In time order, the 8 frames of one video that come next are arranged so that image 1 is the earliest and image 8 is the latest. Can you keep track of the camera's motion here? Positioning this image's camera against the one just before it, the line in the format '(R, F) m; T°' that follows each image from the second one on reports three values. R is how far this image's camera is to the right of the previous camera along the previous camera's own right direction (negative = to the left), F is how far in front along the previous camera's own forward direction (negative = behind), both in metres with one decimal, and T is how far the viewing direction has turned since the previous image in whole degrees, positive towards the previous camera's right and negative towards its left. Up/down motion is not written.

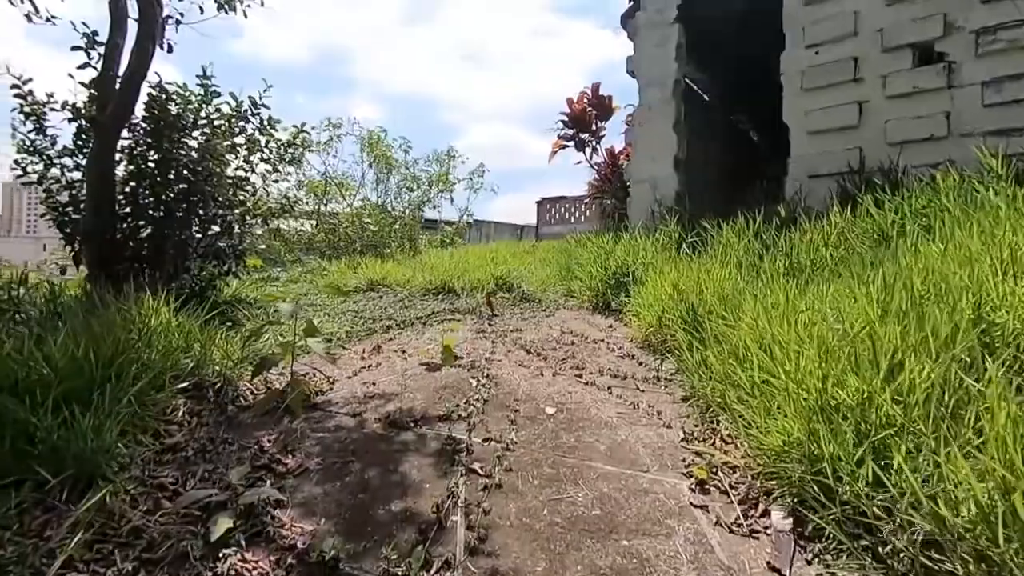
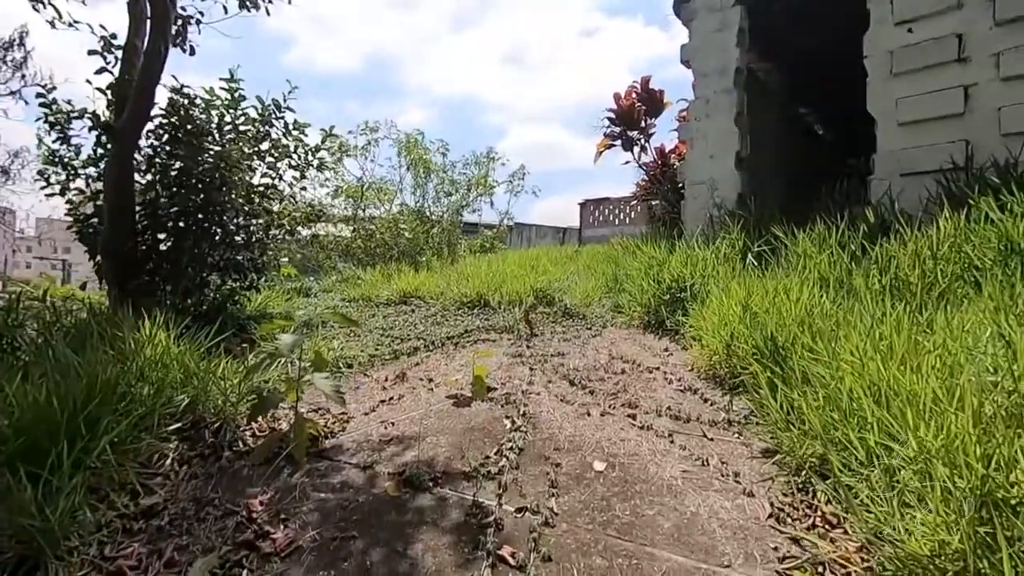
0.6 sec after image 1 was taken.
(0.0, +0.3) m; -4°
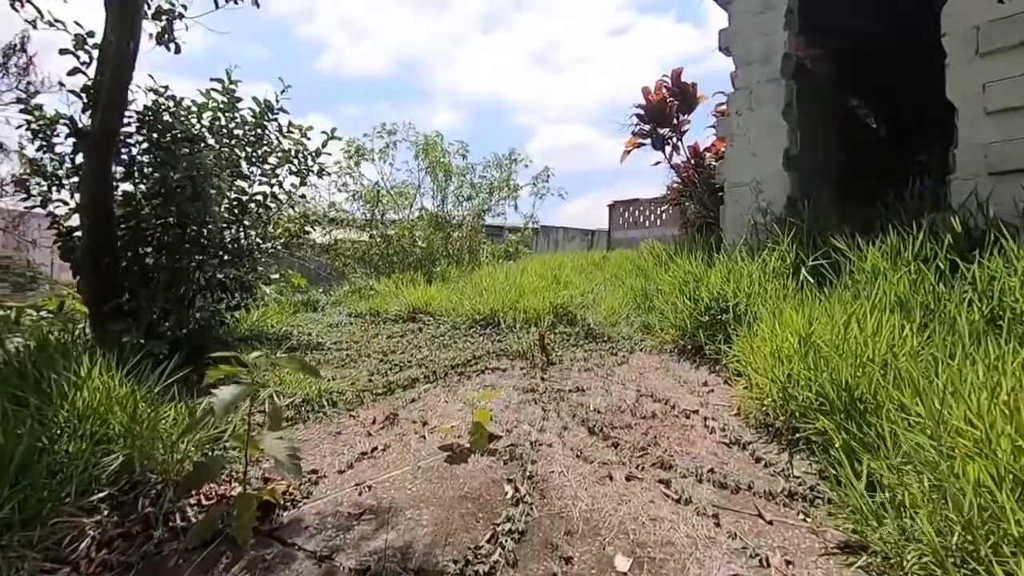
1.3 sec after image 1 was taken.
(+0.1, +0.4) m; -3°
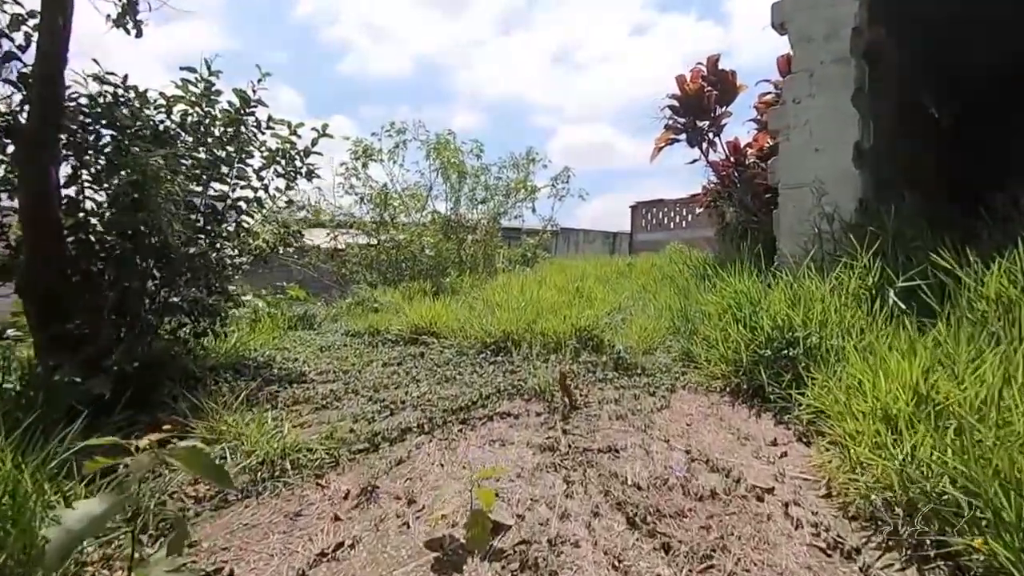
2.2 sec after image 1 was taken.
(0.0, +0.5) m; -2°
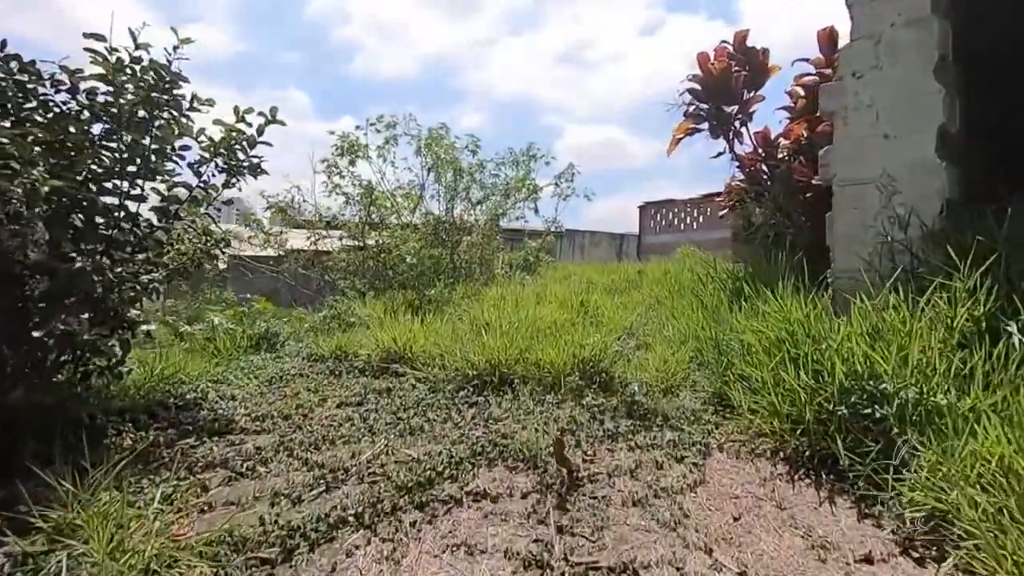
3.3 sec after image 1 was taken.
(+0.1, +0.6) m; -1°
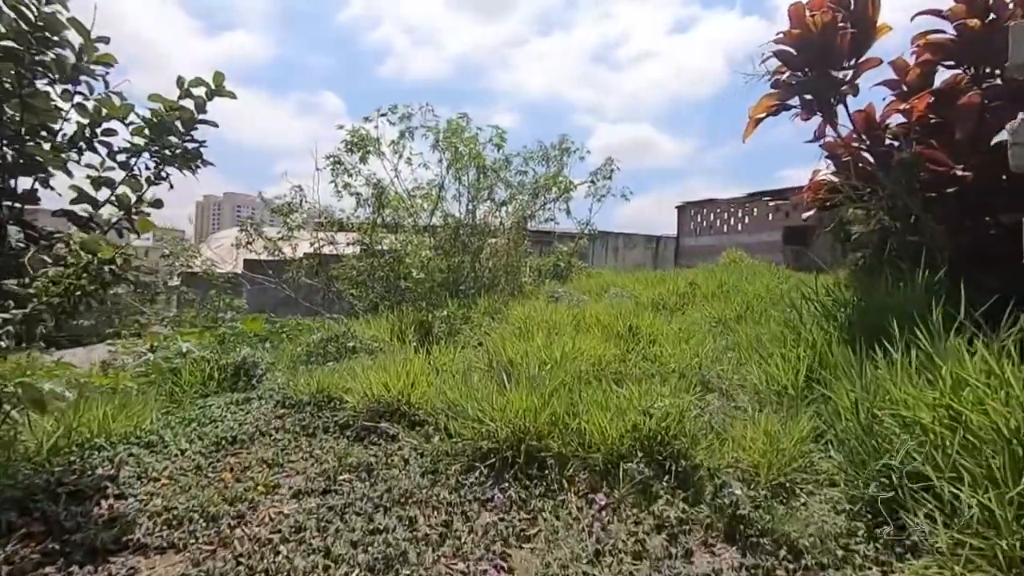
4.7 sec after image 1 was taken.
(0.0, +0.7) m; -3°
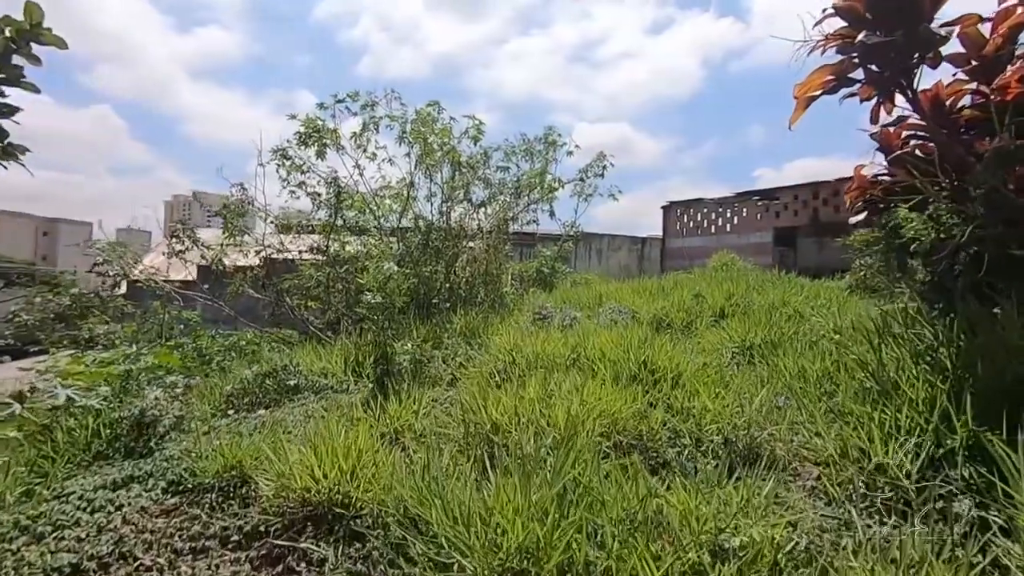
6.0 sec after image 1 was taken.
(0.0, +0.6) m; +2°
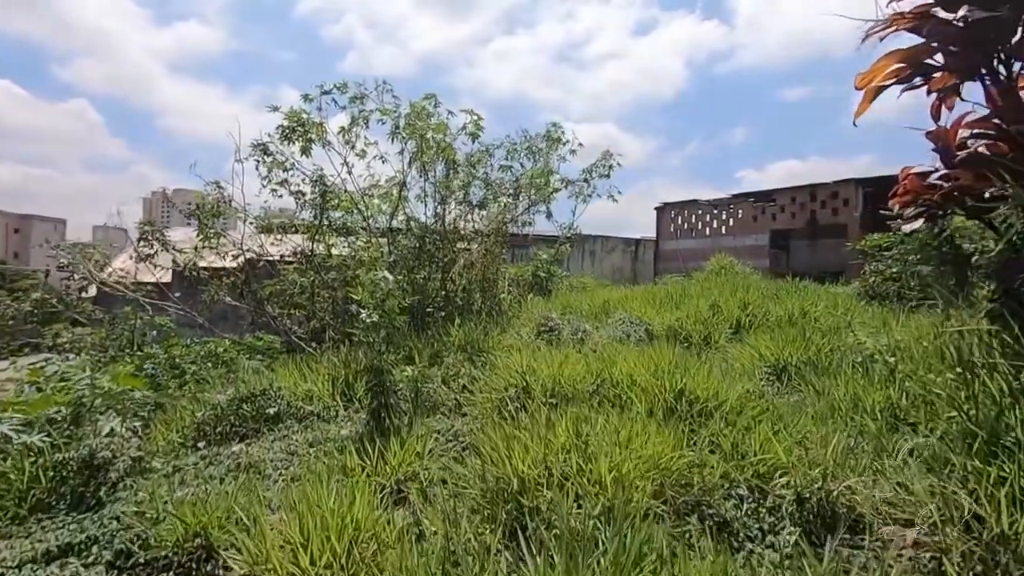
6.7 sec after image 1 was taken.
(-0.1, +0.3) m; +2°
